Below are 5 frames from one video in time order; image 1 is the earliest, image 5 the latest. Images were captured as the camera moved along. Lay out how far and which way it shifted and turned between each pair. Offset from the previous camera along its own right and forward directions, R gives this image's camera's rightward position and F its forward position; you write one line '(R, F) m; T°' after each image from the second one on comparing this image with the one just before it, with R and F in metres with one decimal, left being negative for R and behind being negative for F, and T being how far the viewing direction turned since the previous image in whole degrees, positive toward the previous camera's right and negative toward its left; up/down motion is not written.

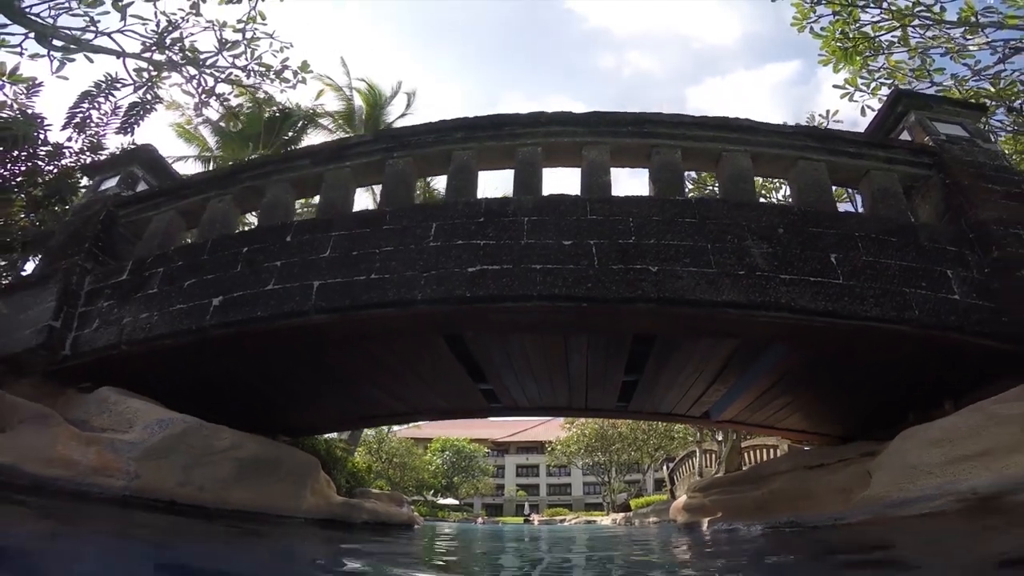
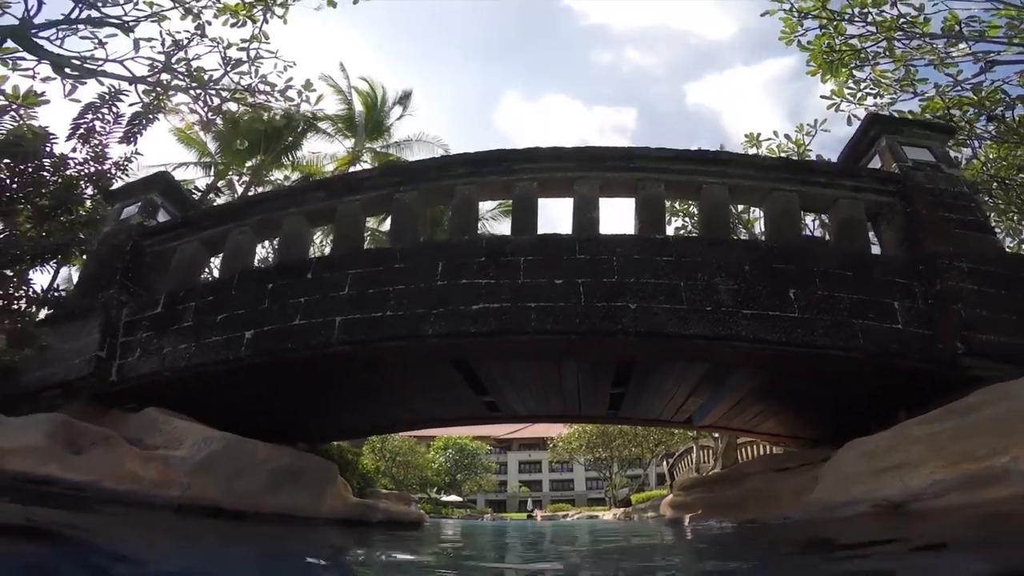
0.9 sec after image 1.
(0.0, -0.5) m; 0°
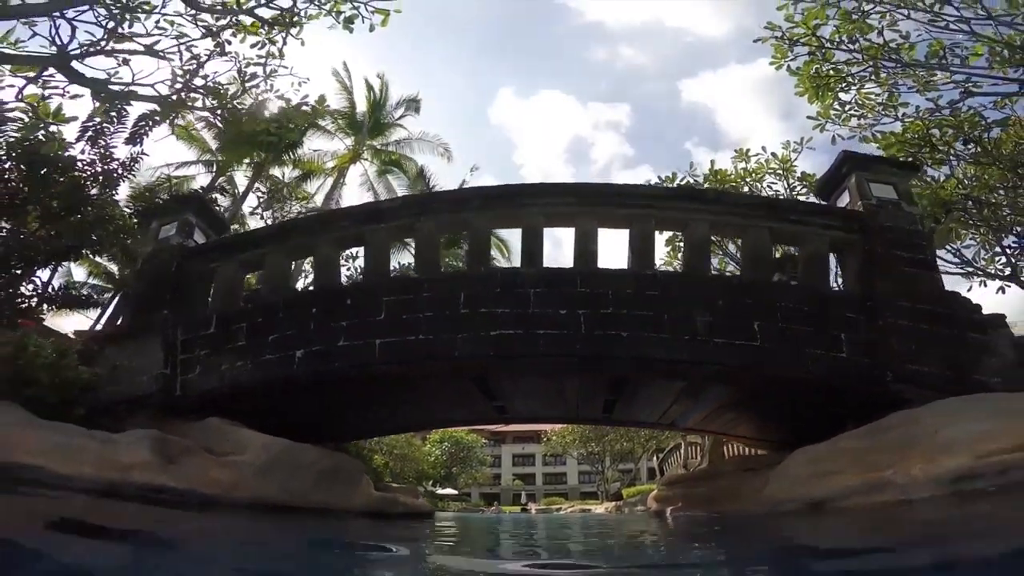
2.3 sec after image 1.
(-0.1, -0.8) m; 0°
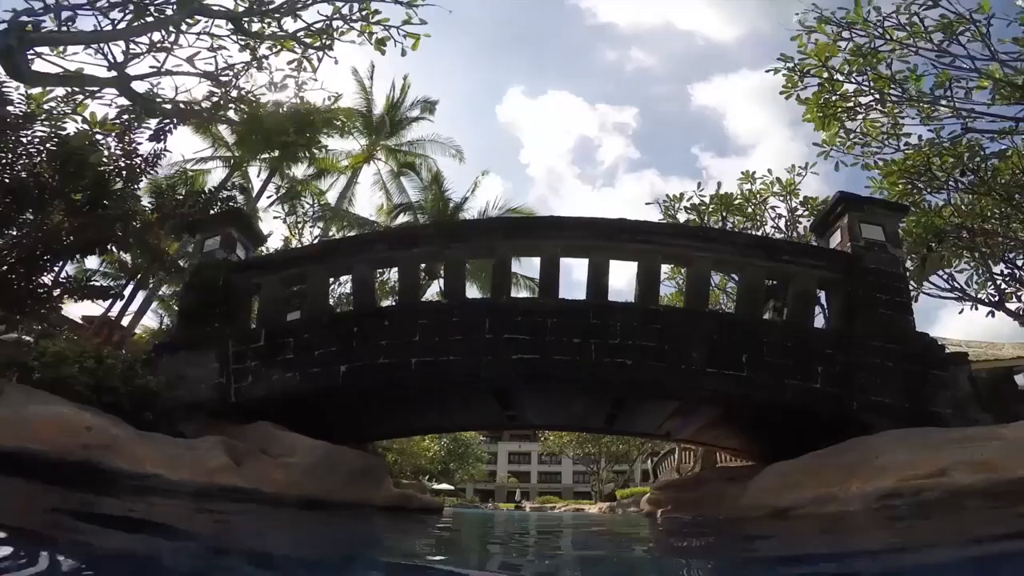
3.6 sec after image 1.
(-0.1, -0.8) m; -1°
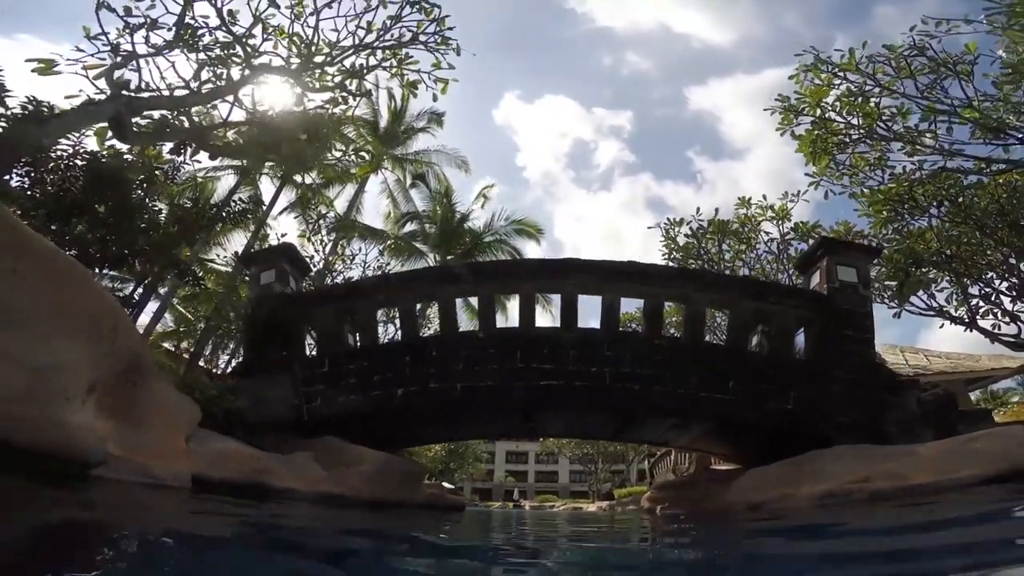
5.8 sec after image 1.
(-0.3, -1.3) m; 0°
